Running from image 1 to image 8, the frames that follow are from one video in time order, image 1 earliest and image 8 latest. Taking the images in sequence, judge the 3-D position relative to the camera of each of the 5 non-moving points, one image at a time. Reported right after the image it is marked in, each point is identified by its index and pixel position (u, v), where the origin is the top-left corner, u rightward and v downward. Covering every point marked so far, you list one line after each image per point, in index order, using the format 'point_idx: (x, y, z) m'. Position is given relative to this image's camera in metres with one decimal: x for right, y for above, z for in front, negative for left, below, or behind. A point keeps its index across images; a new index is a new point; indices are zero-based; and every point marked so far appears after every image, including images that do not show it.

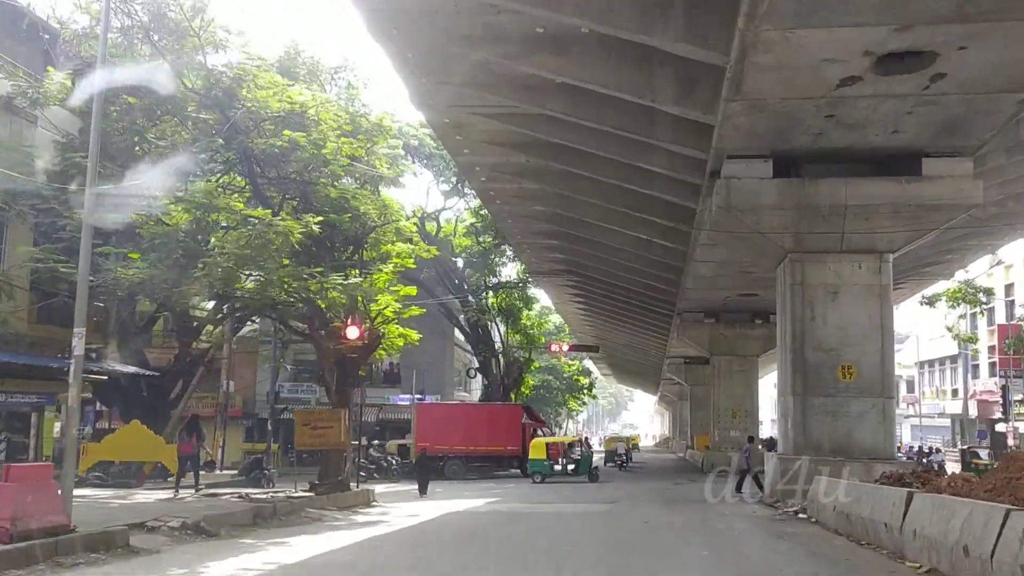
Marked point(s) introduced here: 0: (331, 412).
0: (-2.8, -1.9, +14.7) m
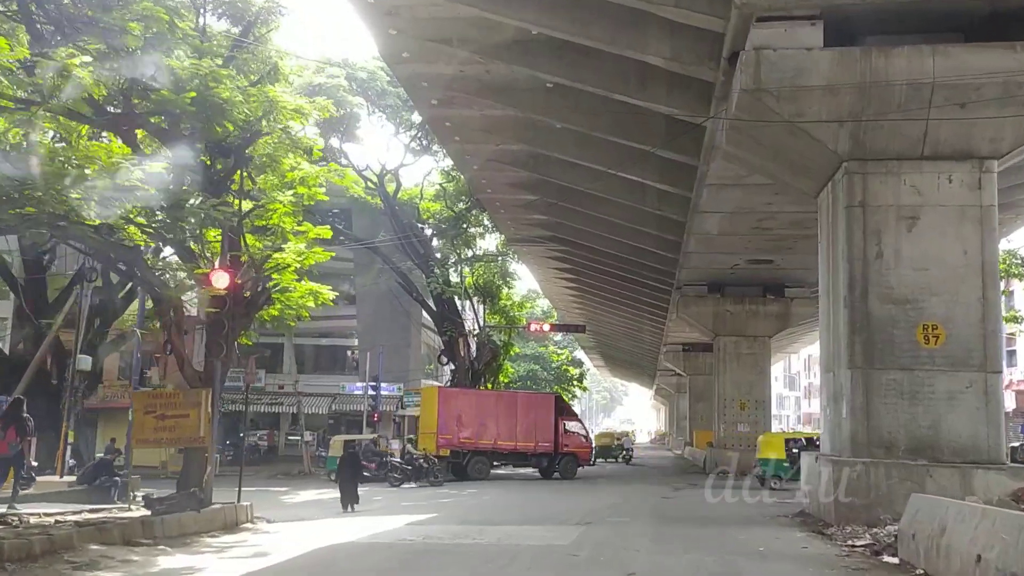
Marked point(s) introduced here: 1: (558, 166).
0: (-3.5, -1.2, +10.3) m
1: (+1.0, +2.4, +18.9) m
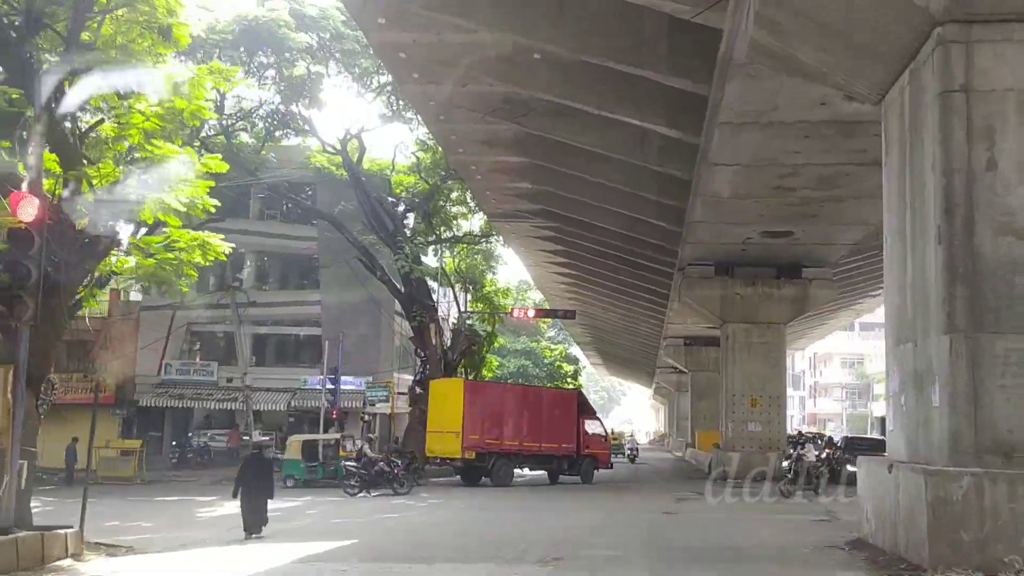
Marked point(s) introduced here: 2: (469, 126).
0: (-4.0, -0.6, +7.2) m
1: (+0.5, +2.9, +15.7) m
2: (-0.8, +2.9, +16.8) m
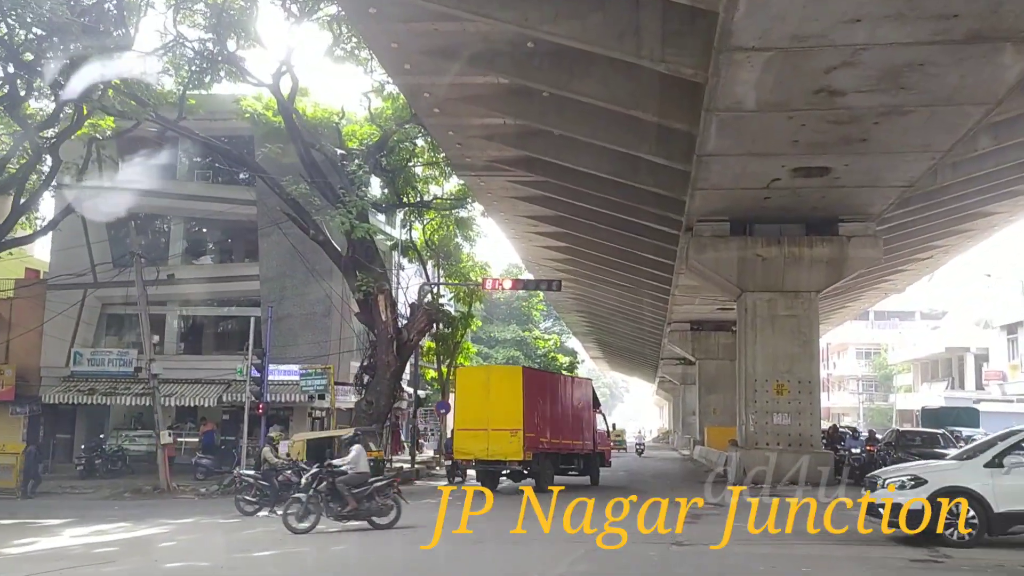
0: (-4.7, 0.0, +2.9) m
1: (-0.2, +3.6, +11.5) m
2: (-1.4, +3.6, +12.5) m
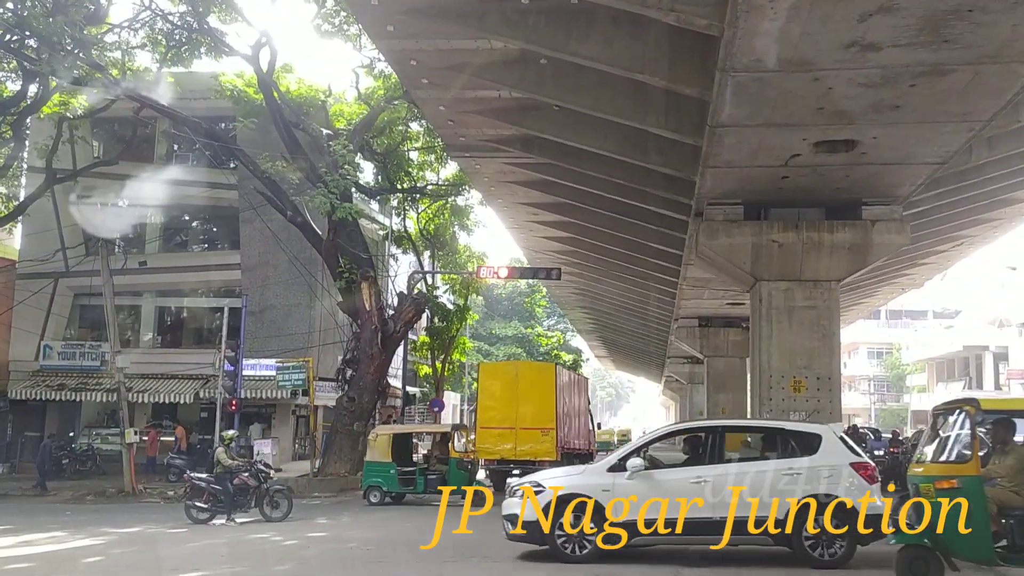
0: (-4.8, +0.3, +1.6) m
1: (-0.3, +3.9, +10.1) m
2: (-1.6, +3.9, +11.1) m
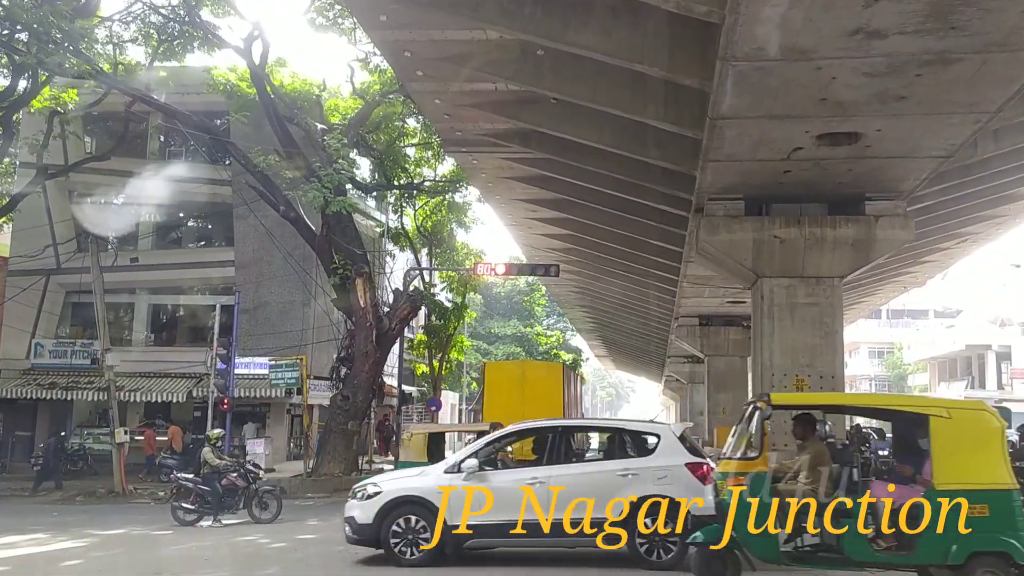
0: (-4.9, +0.3, +1.3) m
1: (-0.4, +3.9, +9.8) m
2: (-1.6, +3.9, +10.9) m
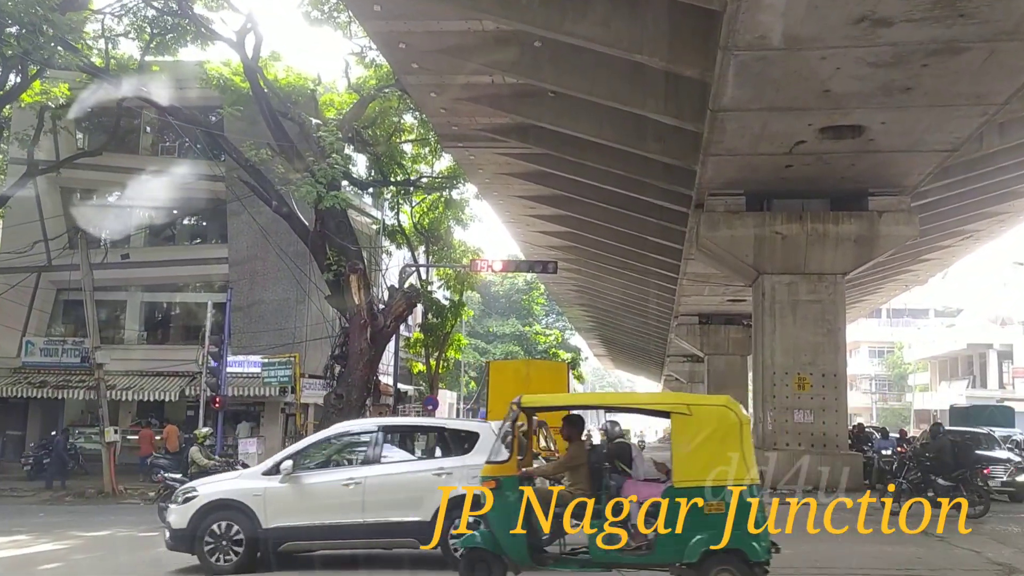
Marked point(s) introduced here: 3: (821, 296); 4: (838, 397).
0: (-4.9, +0.4, +1.0) m
1: (-0.4, +4.0, +9.5) m
2: (-1.6, +4.0, +10.6) m
3: (+5.7, -0.1, +17.3) m
4: (+5.9, -2.0, +17.0) m
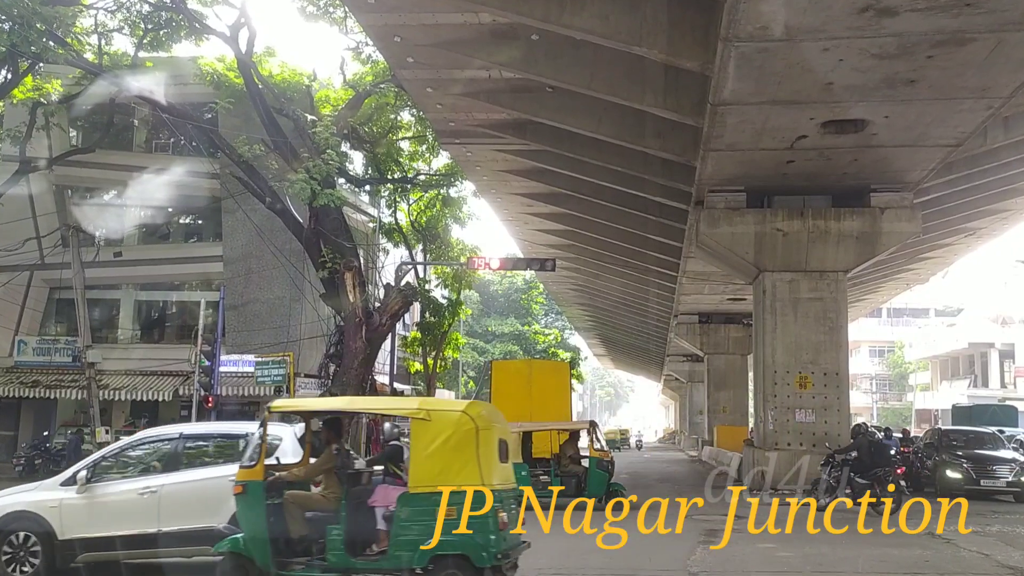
0: (-5.0, +0.4, +0.8) m
1: (-0.4, +4.0, +9.3) m
2: (-1.7, +4.0, +10.3) m
3: (+5.7, -0.1, +17.1) m
4: (+5.9, -1.9, +16.8) m
